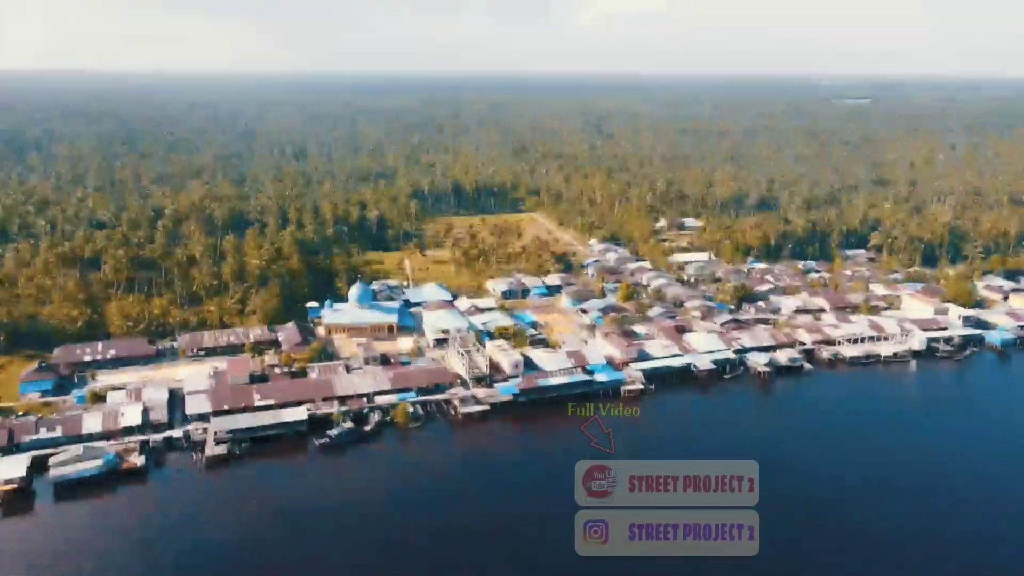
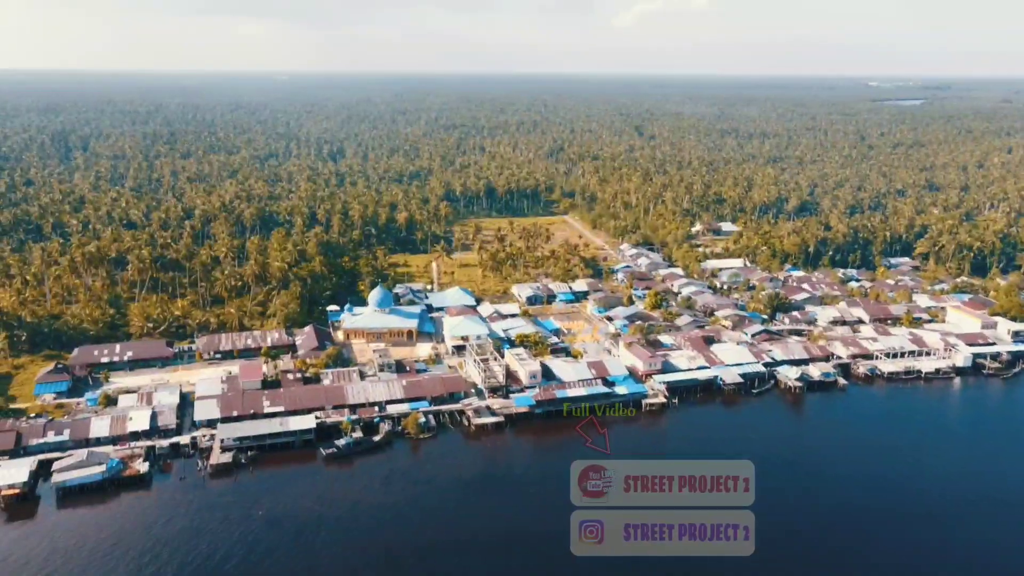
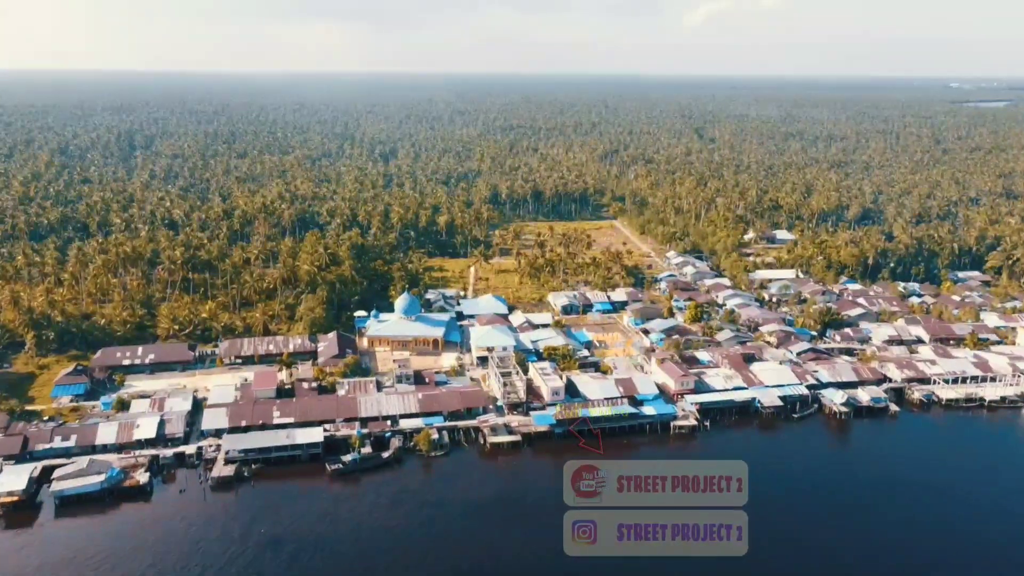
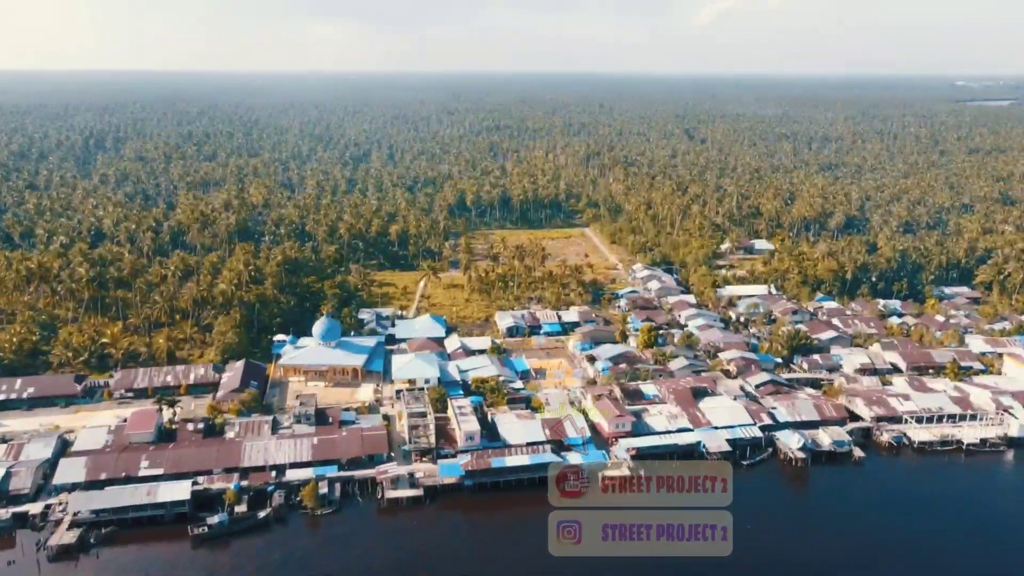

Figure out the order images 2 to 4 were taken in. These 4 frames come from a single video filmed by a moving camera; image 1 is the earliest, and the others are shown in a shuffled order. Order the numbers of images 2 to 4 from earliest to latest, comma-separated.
2, 3, 4
